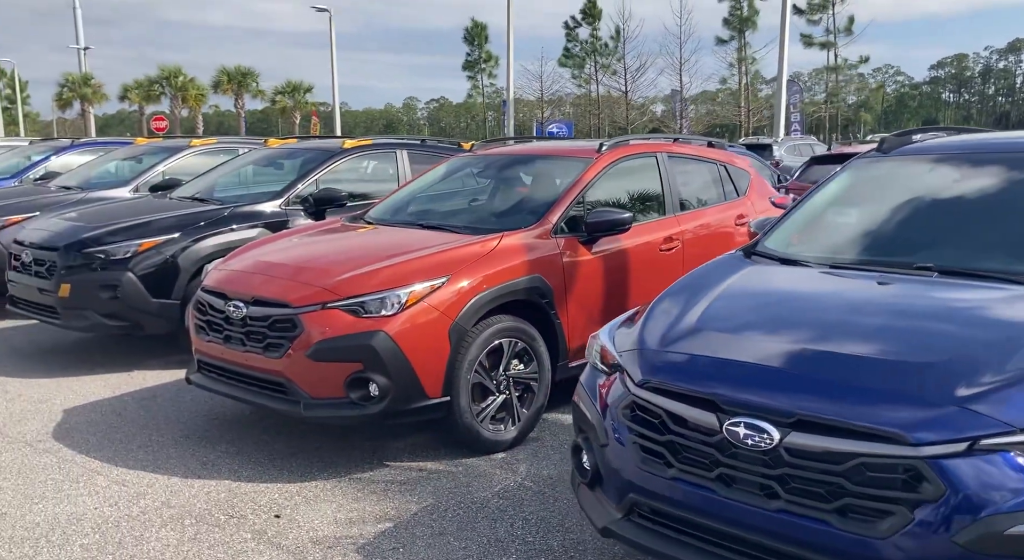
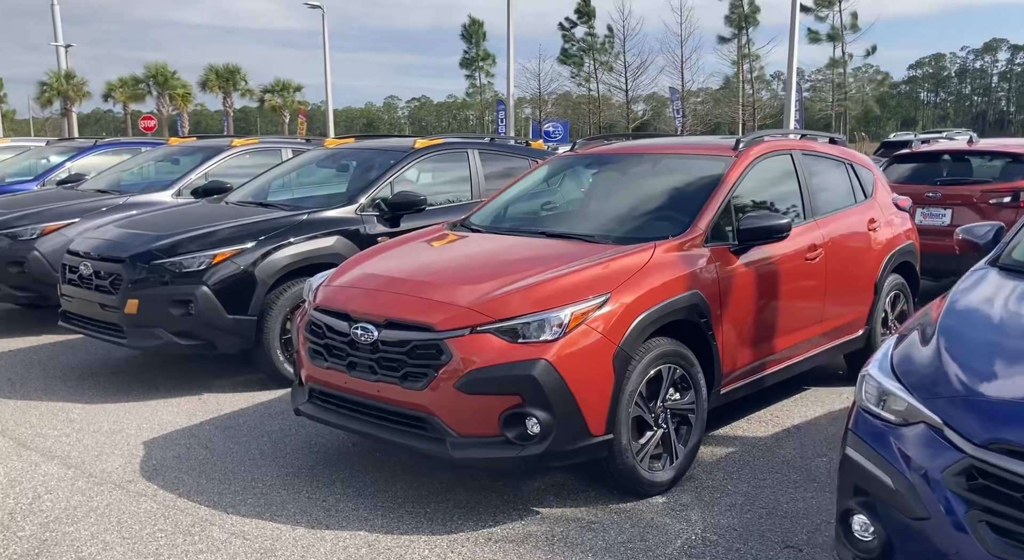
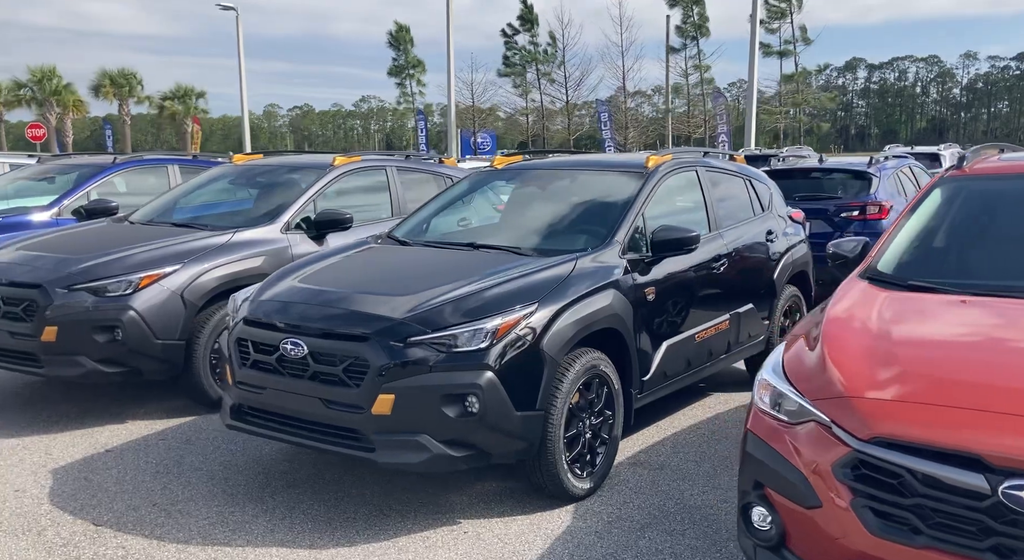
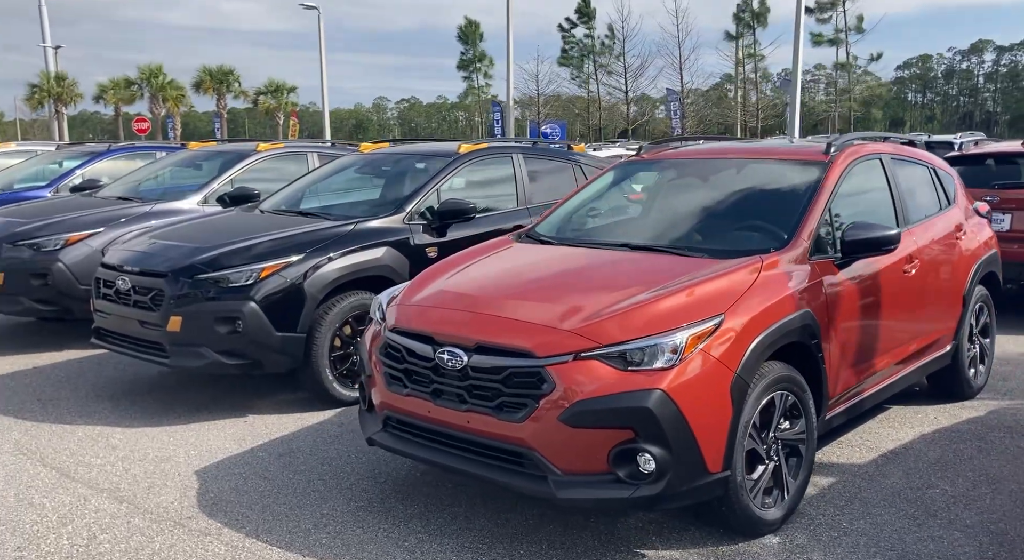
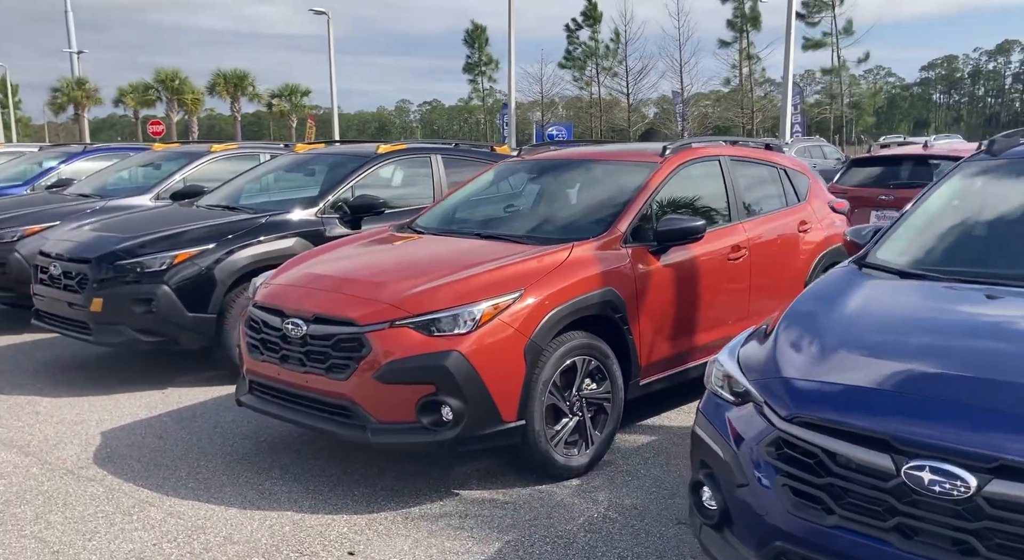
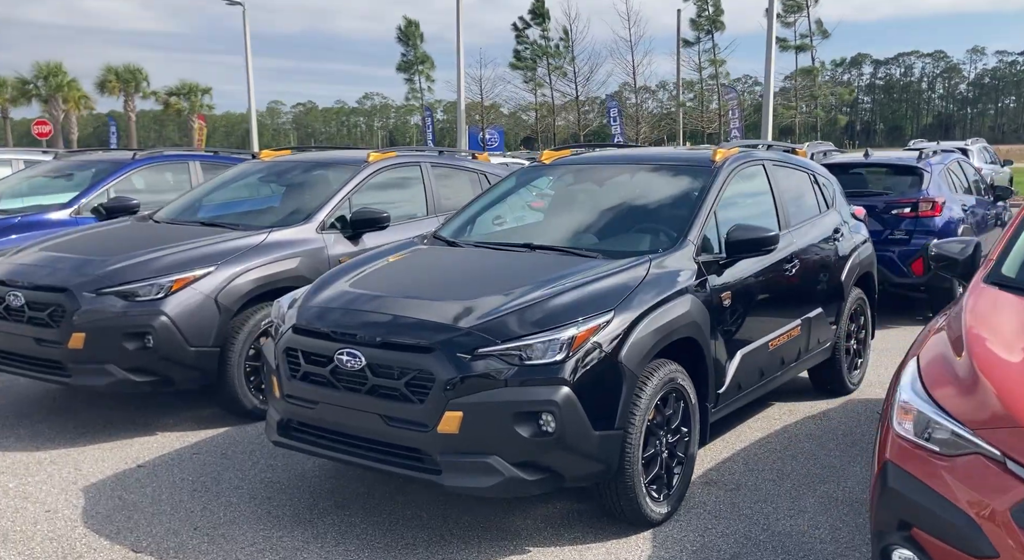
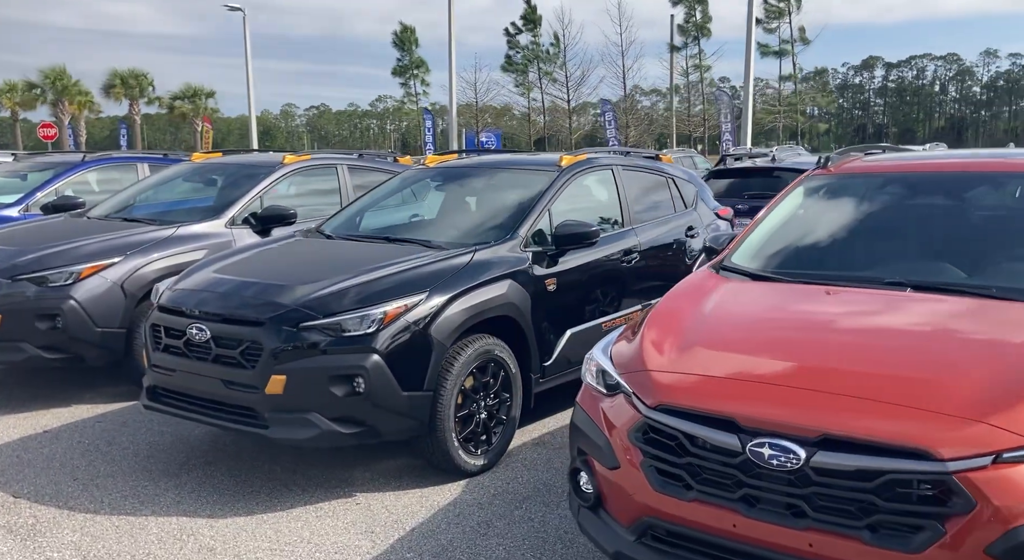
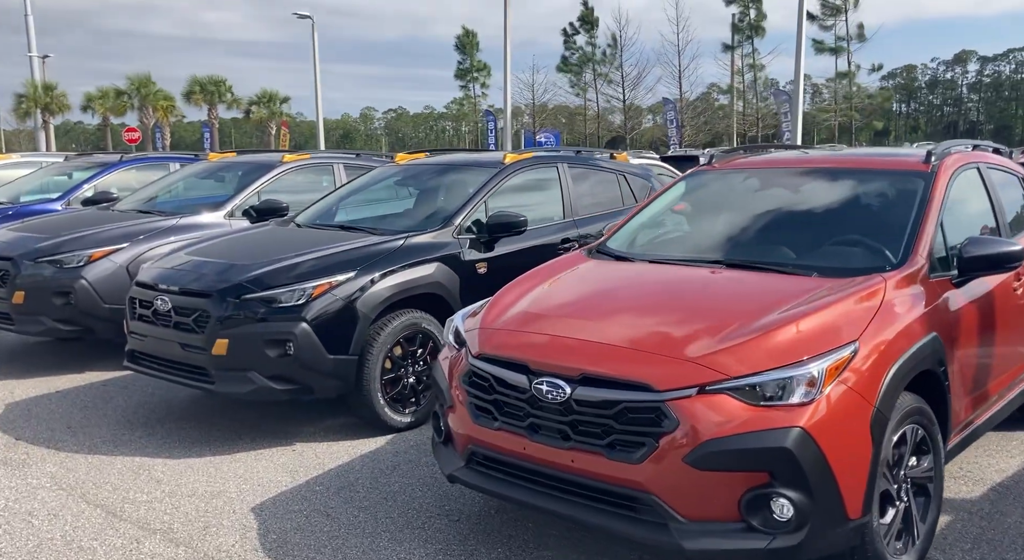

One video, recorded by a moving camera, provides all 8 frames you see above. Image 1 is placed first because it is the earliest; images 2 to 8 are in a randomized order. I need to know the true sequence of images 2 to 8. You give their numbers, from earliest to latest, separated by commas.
5, 2, 4, 8, 7, 3, 6
